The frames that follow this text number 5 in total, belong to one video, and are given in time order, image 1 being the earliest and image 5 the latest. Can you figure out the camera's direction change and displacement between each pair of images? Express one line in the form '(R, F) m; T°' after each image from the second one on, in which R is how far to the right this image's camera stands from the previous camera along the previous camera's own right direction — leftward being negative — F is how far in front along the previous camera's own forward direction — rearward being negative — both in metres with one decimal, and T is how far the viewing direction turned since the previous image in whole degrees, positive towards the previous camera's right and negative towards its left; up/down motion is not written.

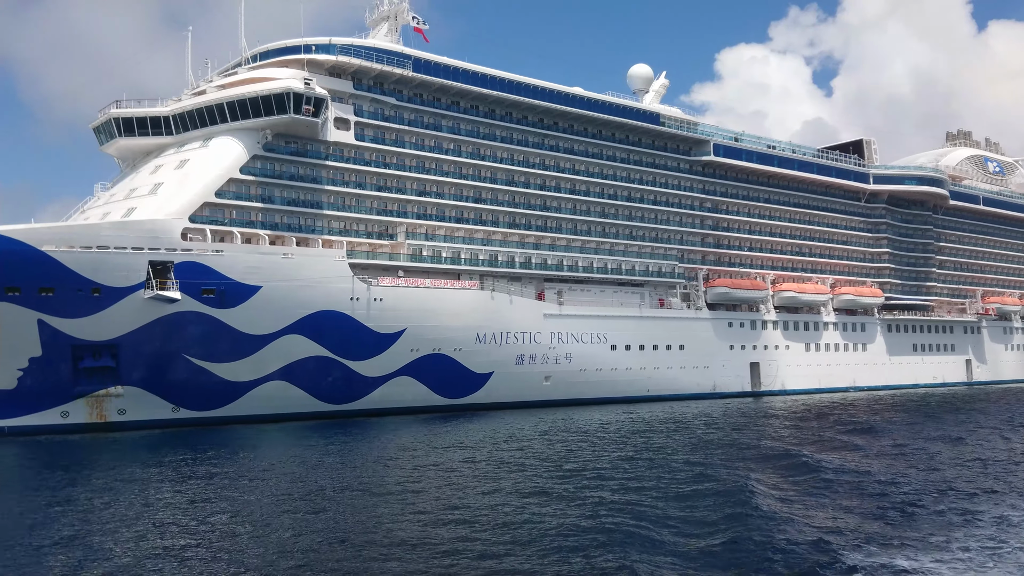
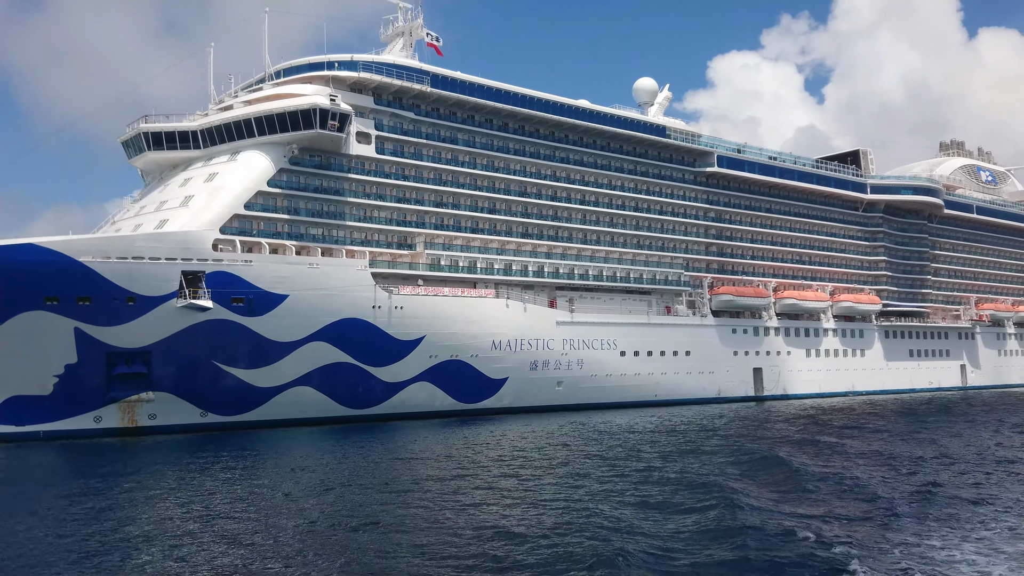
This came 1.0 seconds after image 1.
(-0.8, -0.9) m; 0°
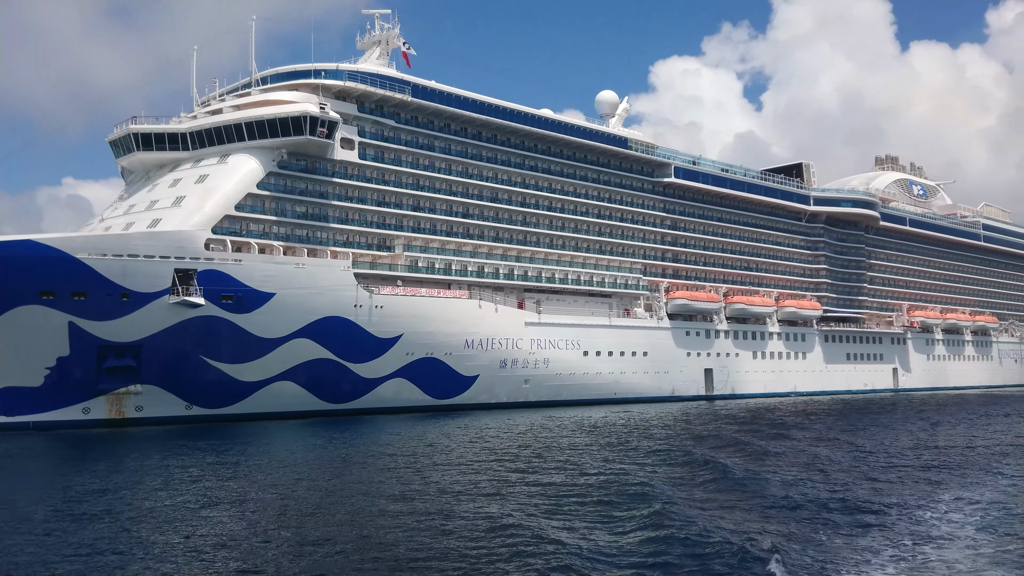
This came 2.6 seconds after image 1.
(-1.0, -1.6) m; +4°
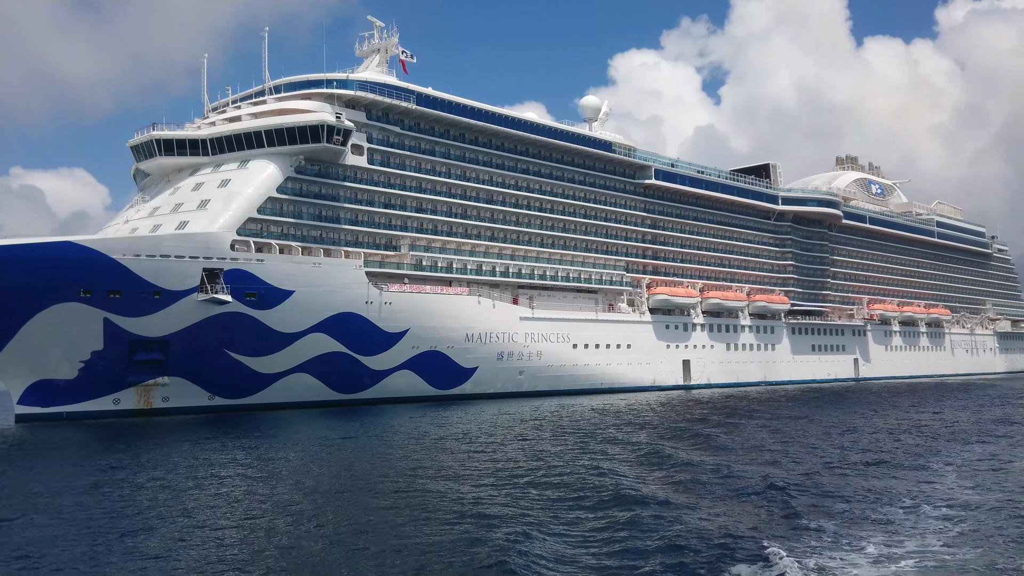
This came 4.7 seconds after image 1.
(-1.4, -2.1) m; +3°
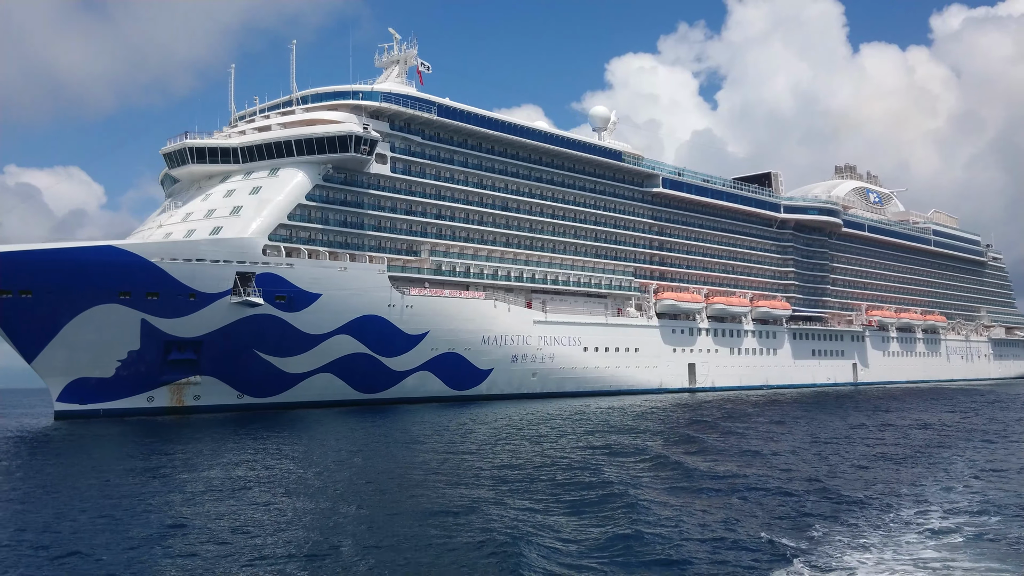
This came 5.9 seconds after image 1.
(-0.9, -1.1) m; 0°
